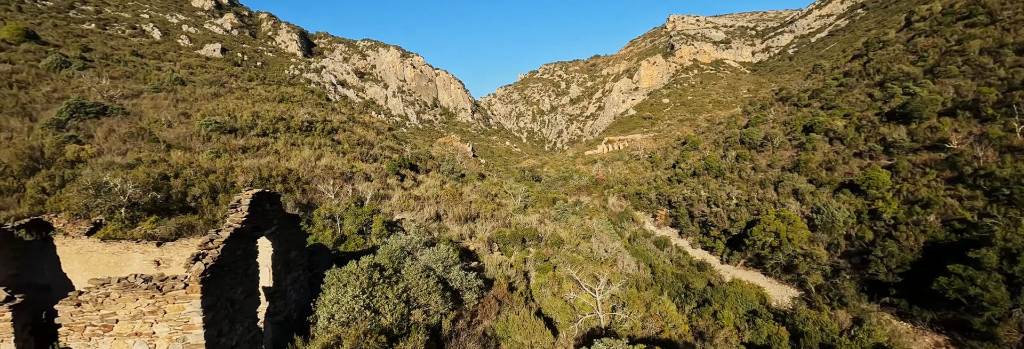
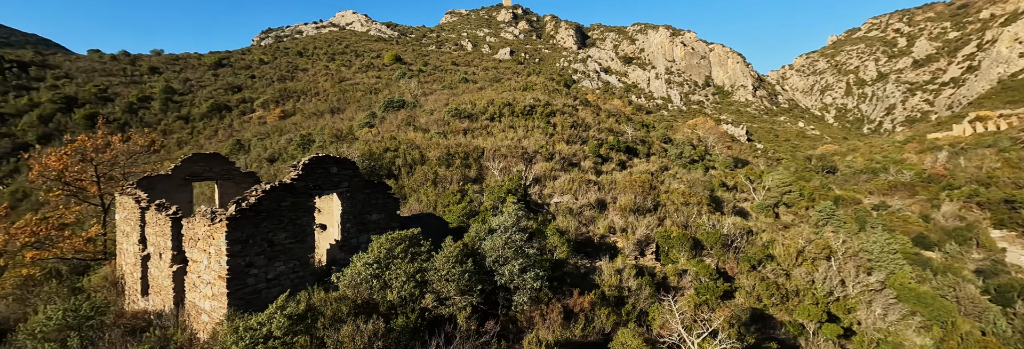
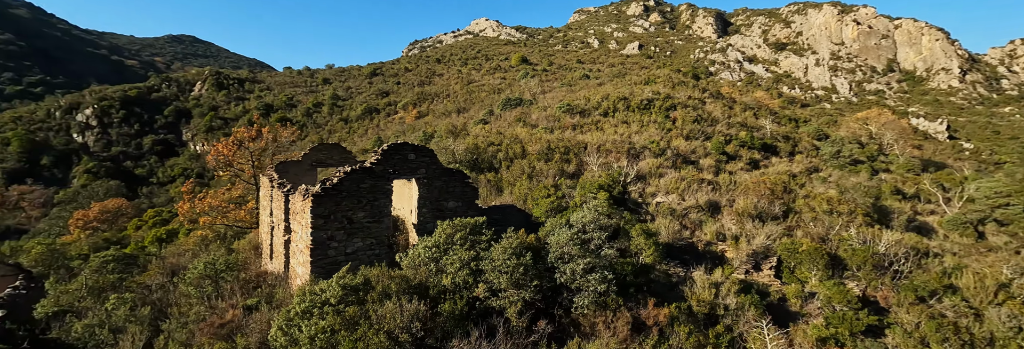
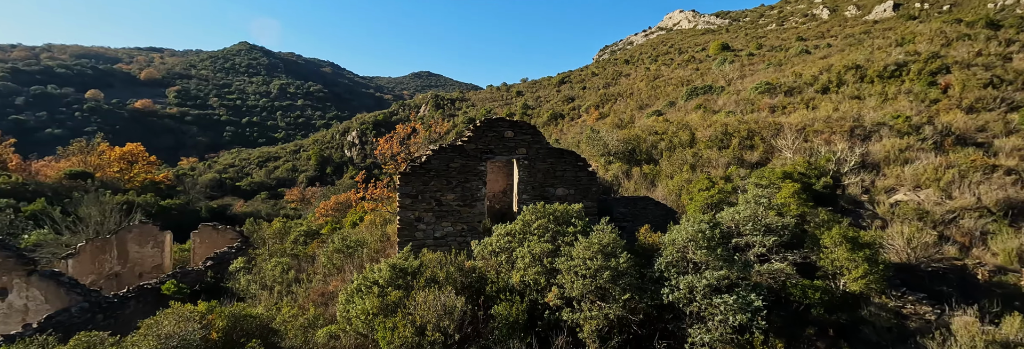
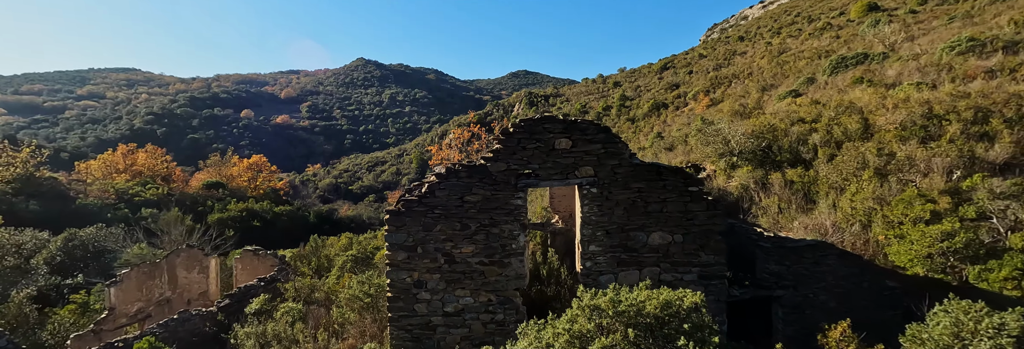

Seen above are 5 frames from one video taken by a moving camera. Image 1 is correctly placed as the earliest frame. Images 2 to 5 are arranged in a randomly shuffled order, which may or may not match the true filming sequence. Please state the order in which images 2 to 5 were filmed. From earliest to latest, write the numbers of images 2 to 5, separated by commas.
2, 3, 4, 5
